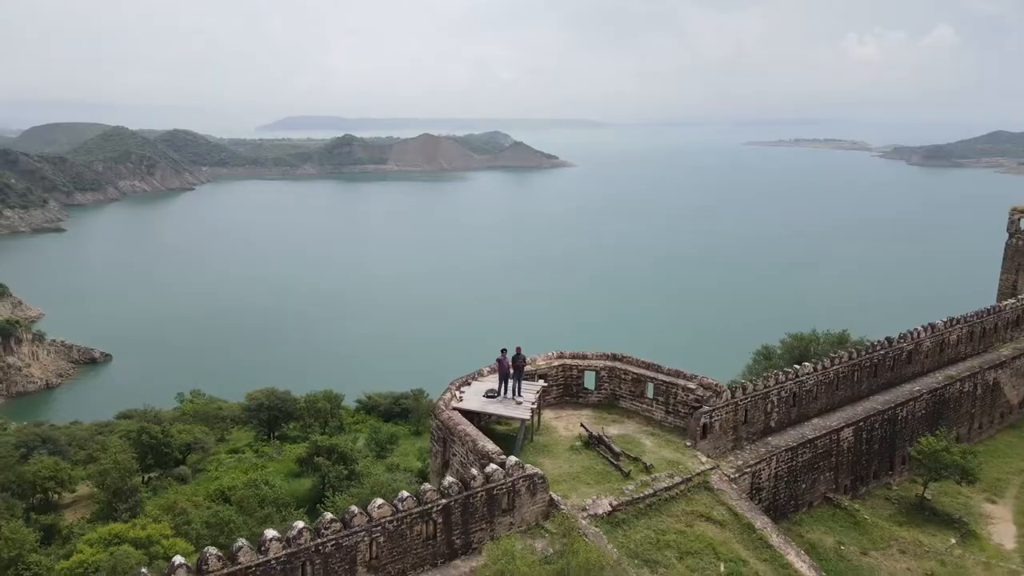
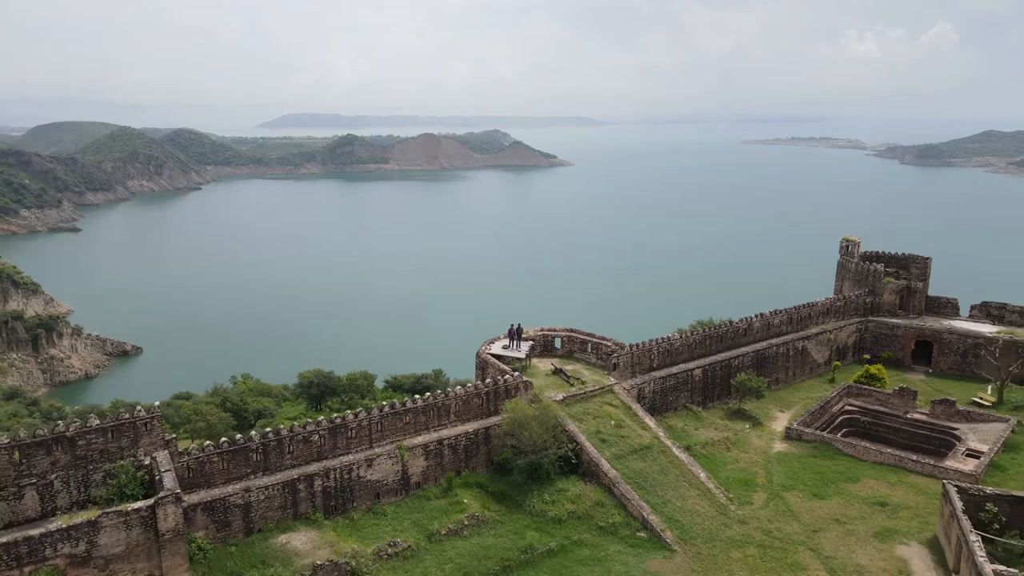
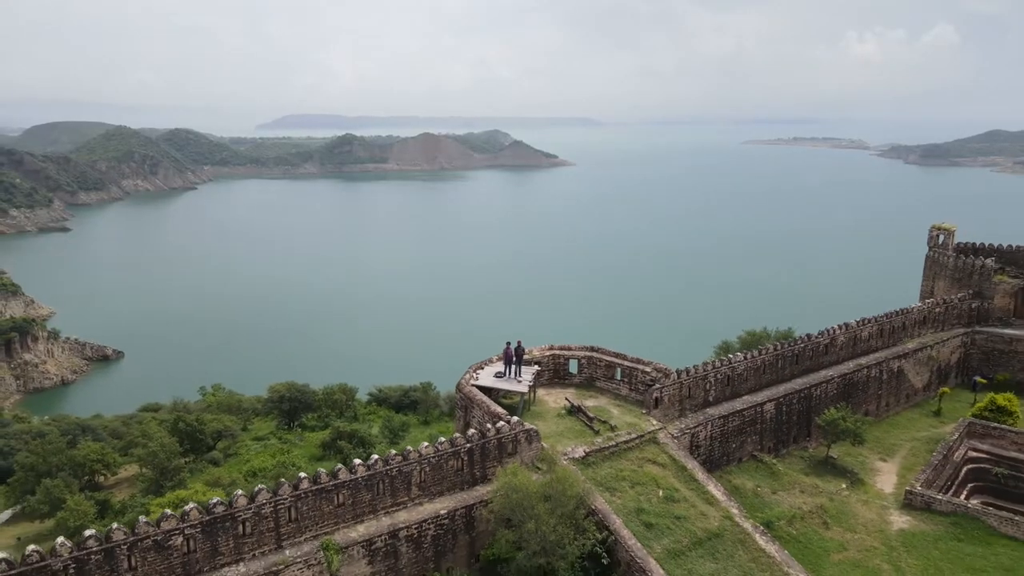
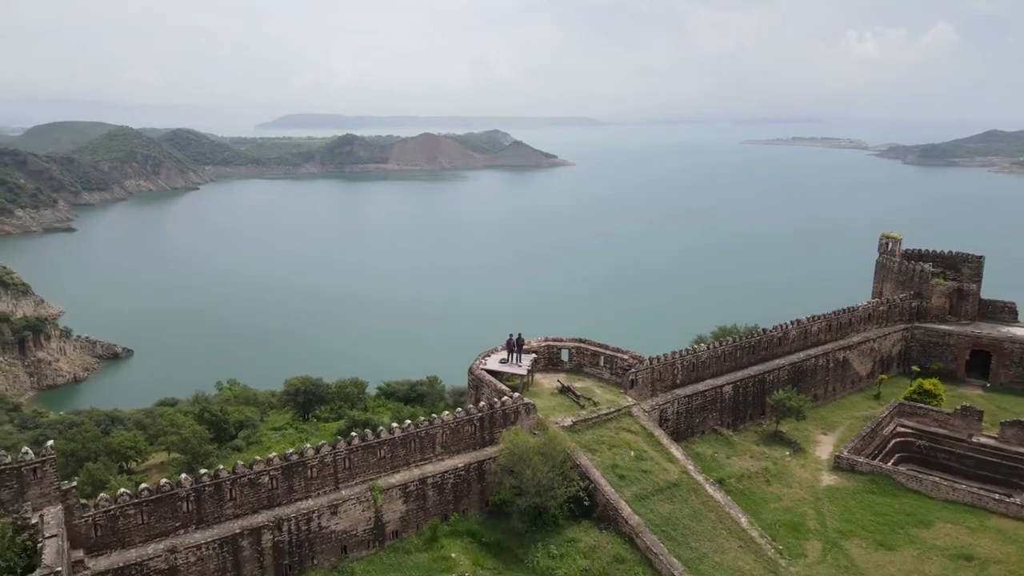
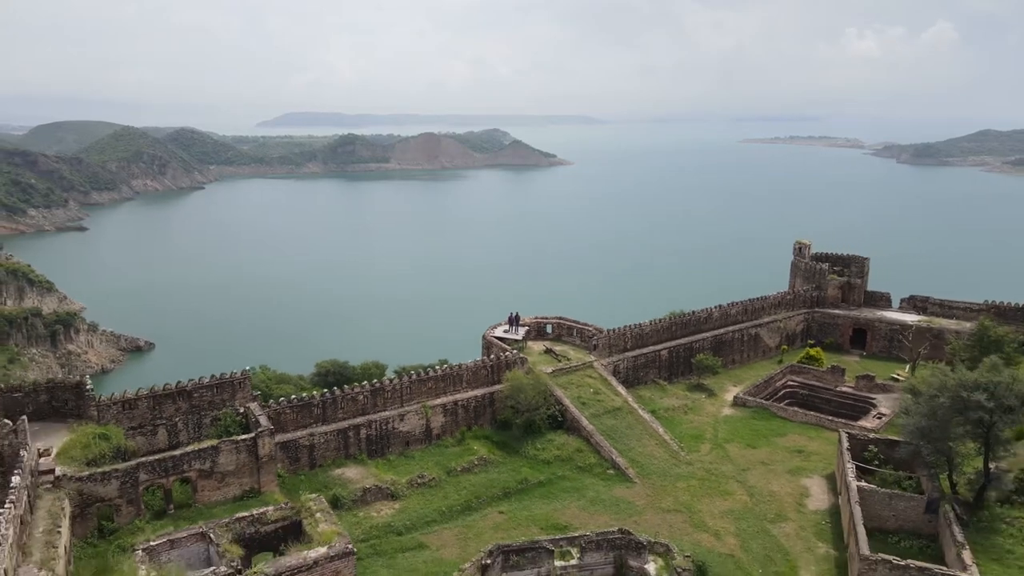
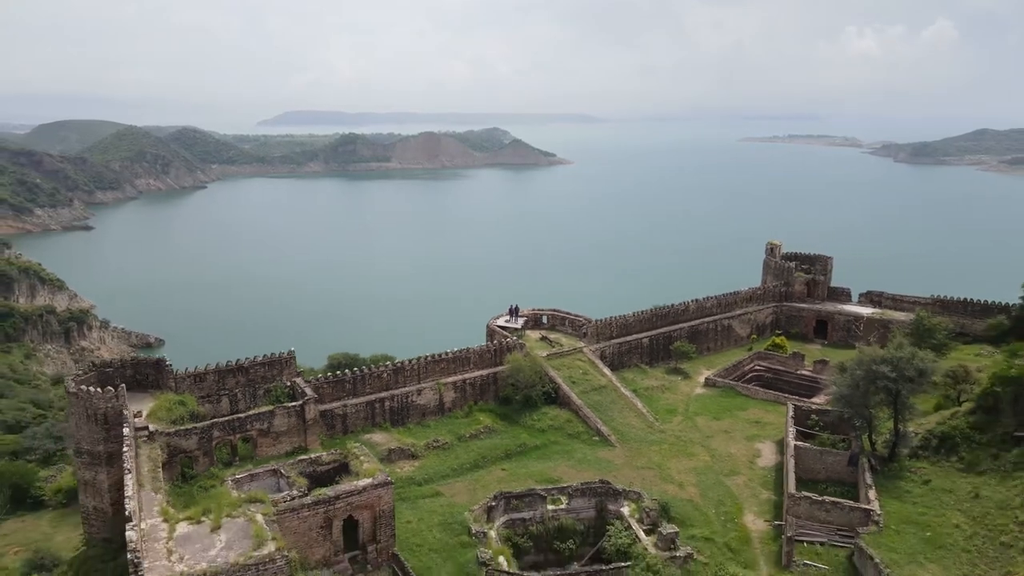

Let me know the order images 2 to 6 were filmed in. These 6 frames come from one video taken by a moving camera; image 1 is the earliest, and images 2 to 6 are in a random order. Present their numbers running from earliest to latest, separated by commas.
3, 4, 2, 5, 6
